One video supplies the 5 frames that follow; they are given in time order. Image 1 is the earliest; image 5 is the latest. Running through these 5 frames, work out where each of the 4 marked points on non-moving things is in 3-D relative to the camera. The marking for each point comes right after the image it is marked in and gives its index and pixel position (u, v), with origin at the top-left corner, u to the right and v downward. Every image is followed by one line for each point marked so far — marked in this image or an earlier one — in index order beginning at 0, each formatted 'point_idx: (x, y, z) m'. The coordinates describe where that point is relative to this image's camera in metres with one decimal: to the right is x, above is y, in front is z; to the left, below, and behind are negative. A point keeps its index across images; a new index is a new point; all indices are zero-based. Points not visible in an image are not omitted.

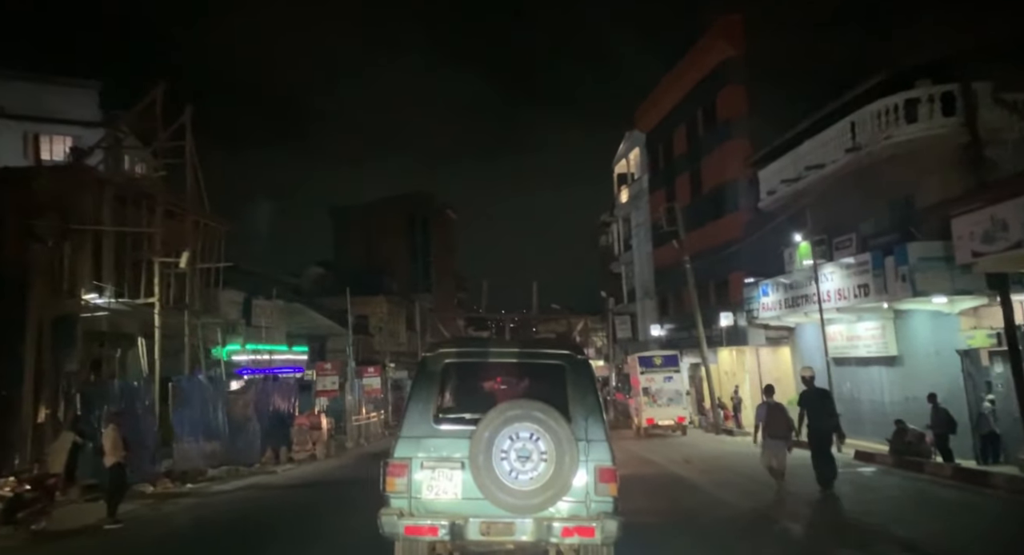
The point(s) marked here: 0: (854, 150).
0: (+8.6, +3.2, +17.4) m
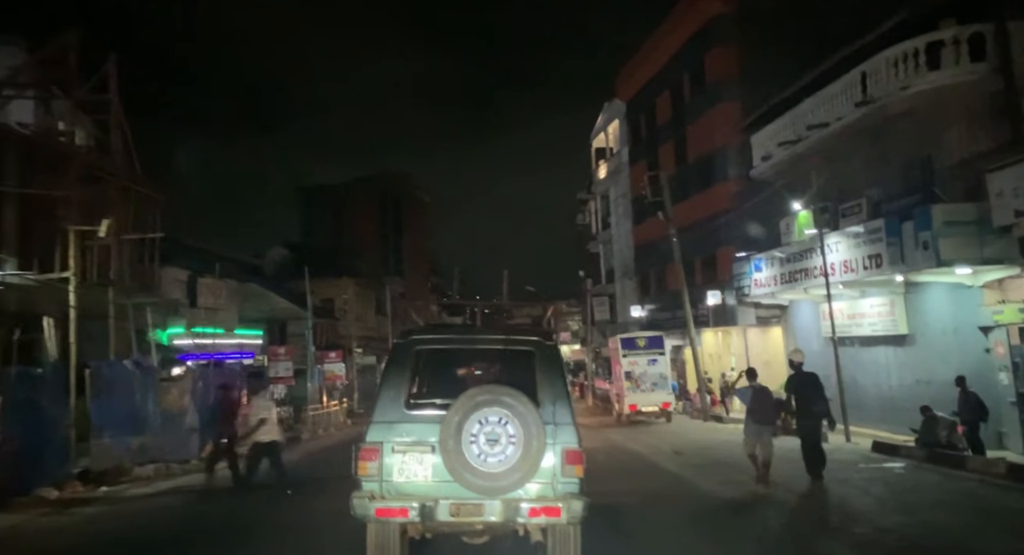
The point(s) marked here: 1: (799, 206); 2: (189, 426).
0: (+7.9, +3.9, +15.5) m
1: (+7.9, +2.0, +18.9) m
2: (-8.6, -3.9, +18.4) m
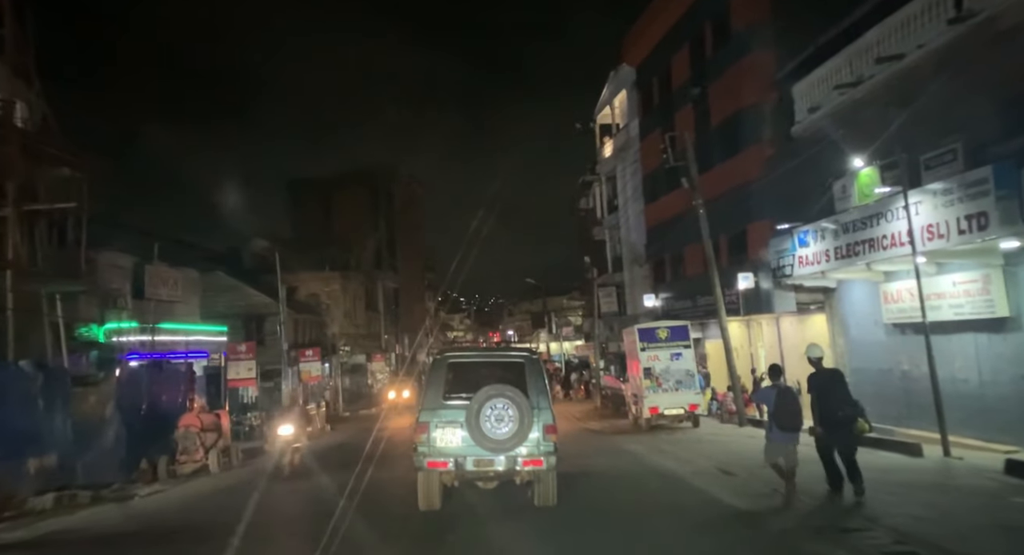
0: (+7.8, +4.5, +11.9) m
1: (+7.8, +2.6, +15.4) m
2: (-8.6, -3.5, +14.9) m
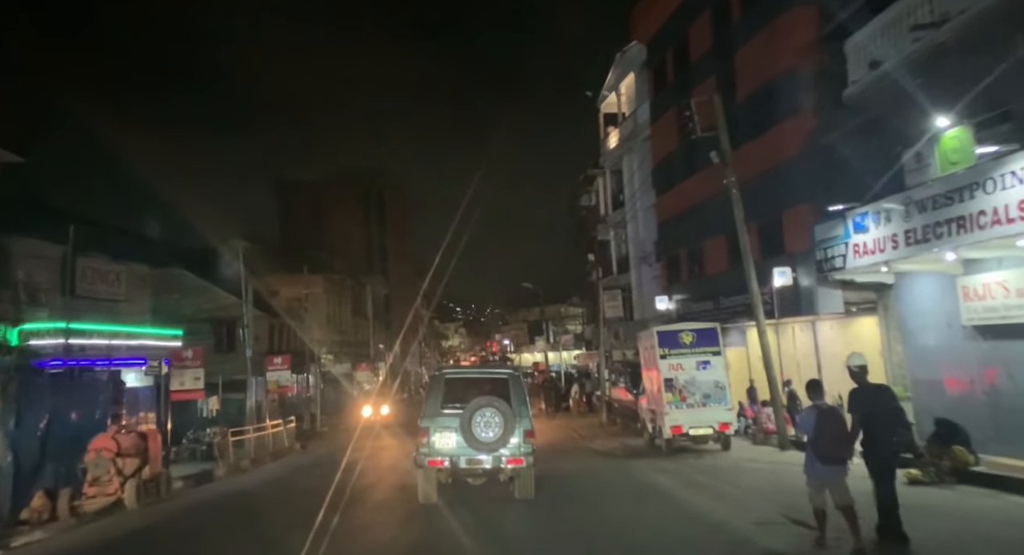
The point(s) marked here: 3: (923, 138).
0: (+7.8, +4.7, +8.8) m
1: (+7.7, +2.8, +12.2) m
2: (-8.7, -3.2, +11.6) m
3: (+7.8, +2.7, +13.1) m
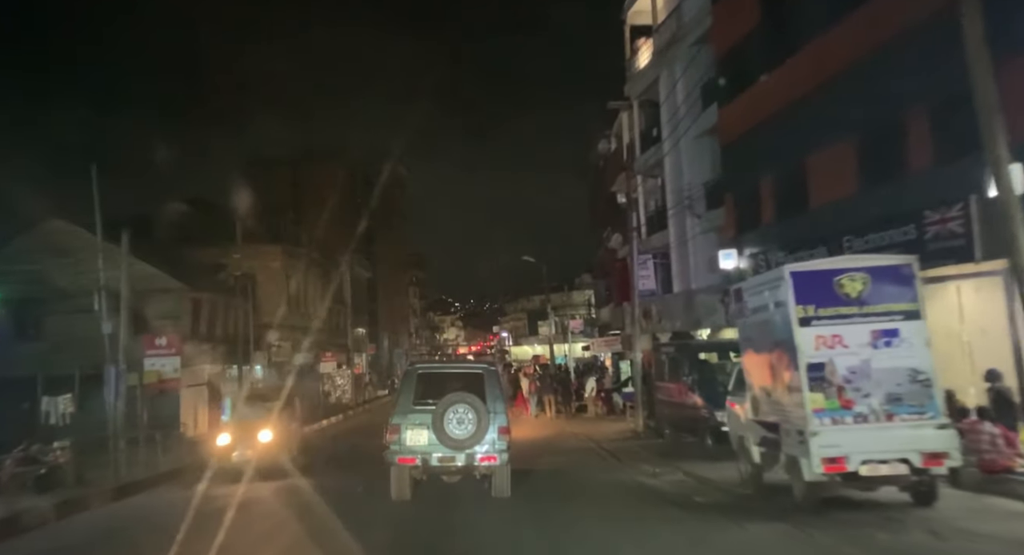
0: (+7.7, +6.0, +0.5) m
1: (+7.7, +4.1, +4.0) m
2: (-8.7, -1.8, +3.3) m
3: (+7.8, +4.0, +4.8) m
